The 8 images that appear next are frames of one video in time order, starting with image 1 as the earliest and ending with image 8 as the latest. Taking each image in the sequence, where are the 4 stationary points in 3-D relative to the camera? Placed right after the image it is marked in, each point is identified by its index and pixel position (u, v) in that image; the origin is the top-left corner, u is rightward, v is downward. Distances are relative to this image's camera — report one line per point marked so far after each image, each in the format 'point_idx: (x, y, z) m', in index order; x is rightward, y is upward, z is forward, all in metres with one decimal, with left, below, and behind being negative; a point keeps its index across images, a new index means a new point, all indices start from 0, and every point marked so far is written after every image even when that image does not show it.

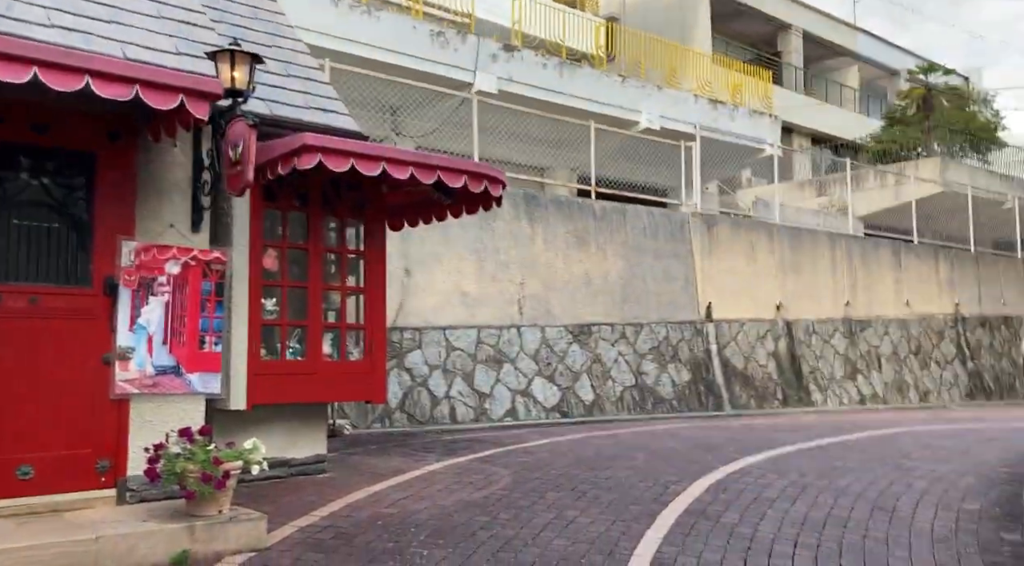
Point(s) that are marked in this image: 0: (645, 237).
0: (+2.3, +0.8, +14.2) m
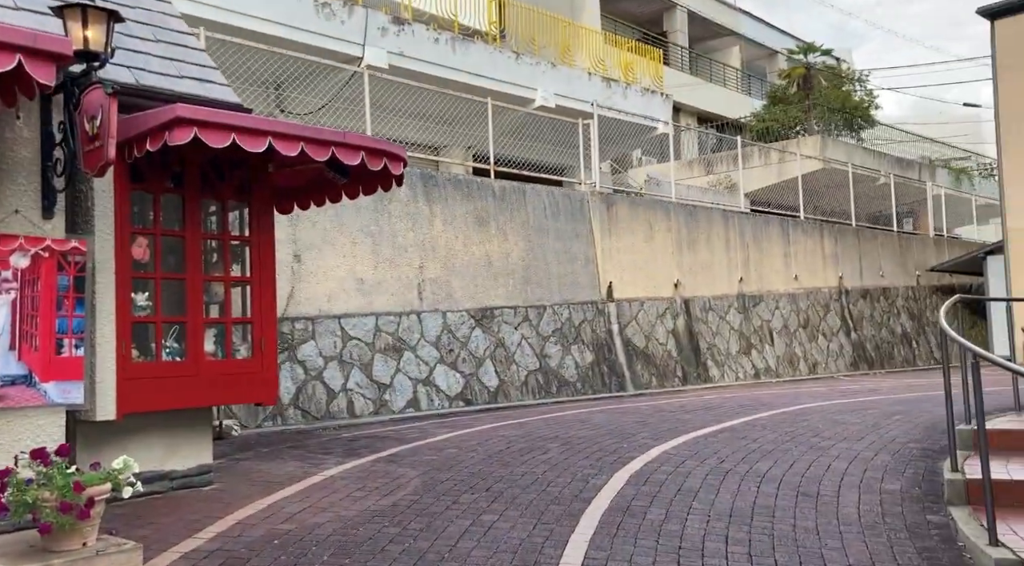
0: (+0.6, +1.1, +13.9) m
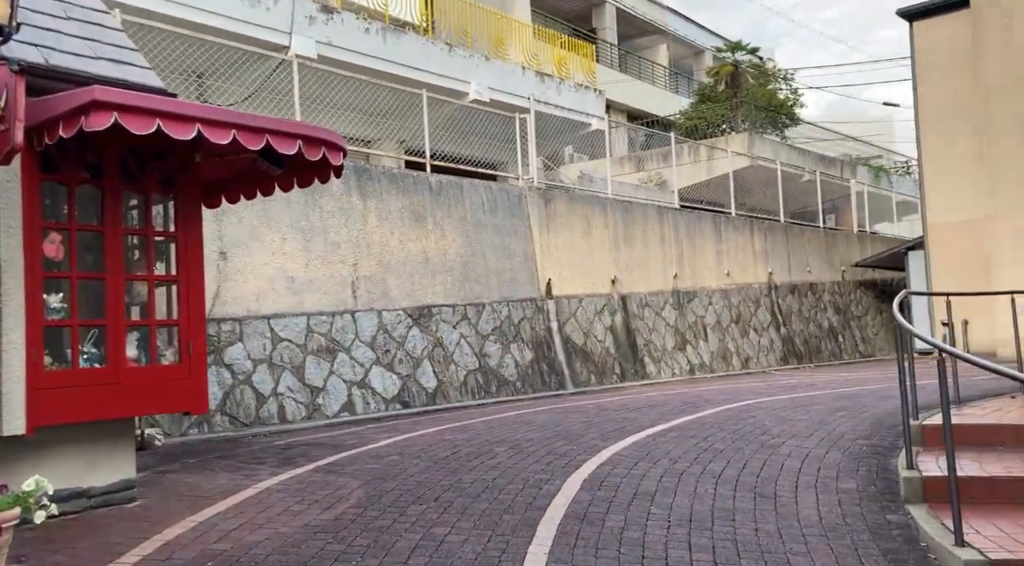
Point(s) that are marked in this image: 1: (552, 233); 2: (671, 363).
0: (-0.5, +1.2, +13.6) m
1: (+0.7, +0.9, +14.8) m
2: (+3.2, -1.6, +16.4) m
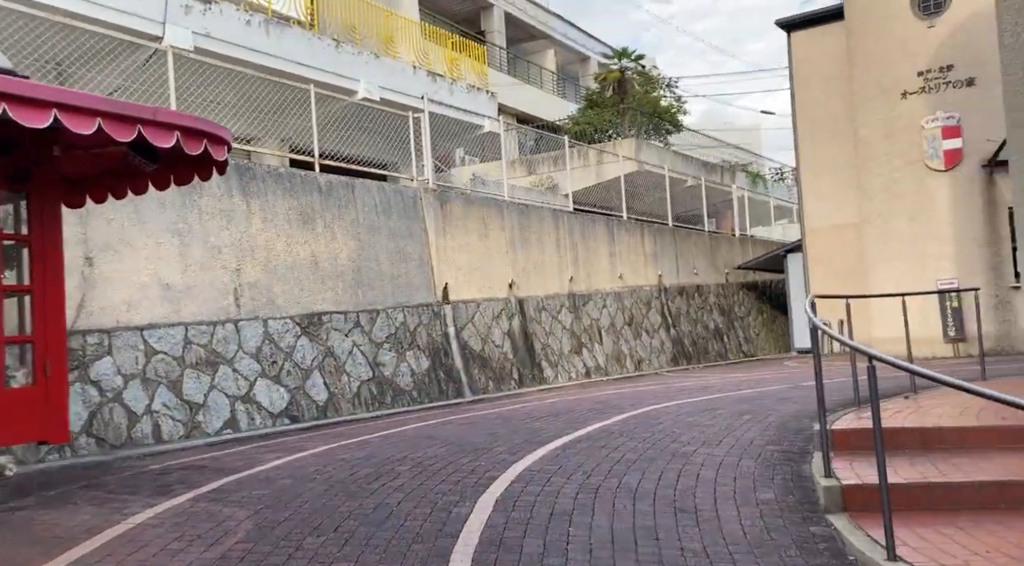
0: (-2.1, +1.1, +13.0) m
1: (-1.1, +0.8, +14.3) m
2: (+1.1, -1.7, +16.3) m
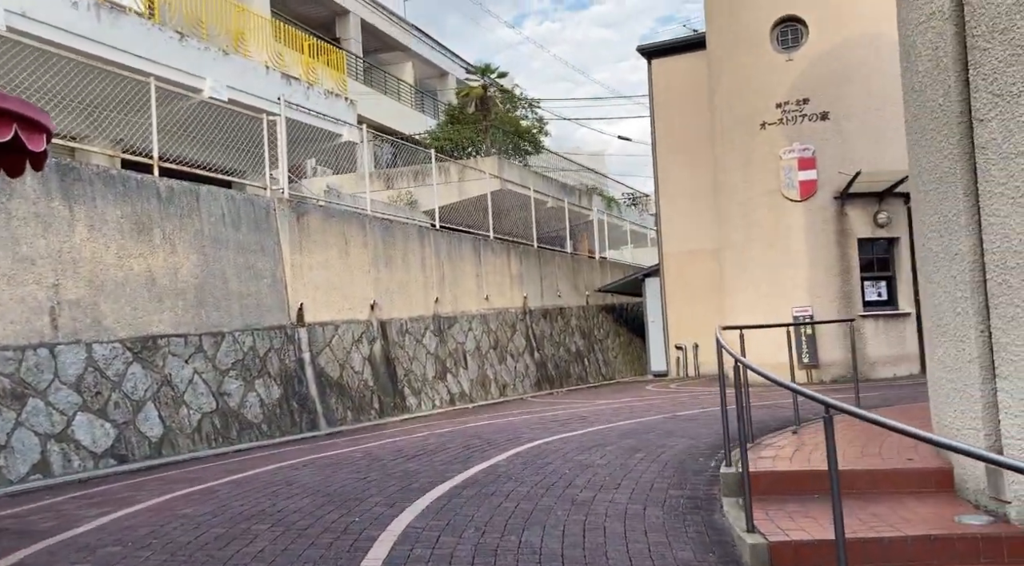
0: (-4.1, +0.8, +11.6) m
1: (-3.3, +0.5, +13.1) m
2: (-1.5, -2.1, +15.4) m
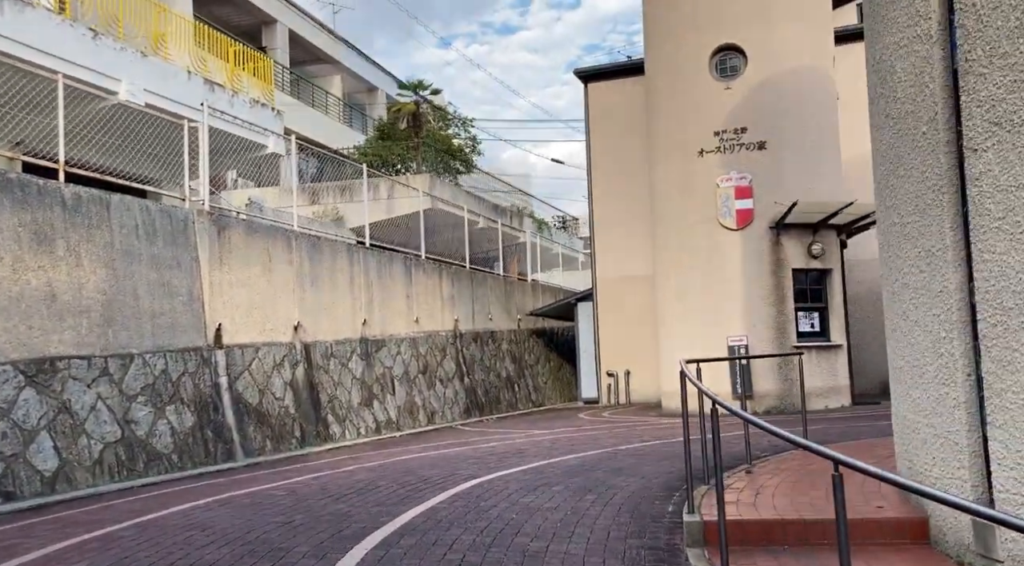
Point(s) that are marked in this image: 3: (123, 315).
0: (-4.9, +0.6, +10.7) m
1: (-4.3, +0.2, +12.3) m
2: (-2.8, -2.4, +14.6) m
3: (-4.9, -0.4, +10.4) m
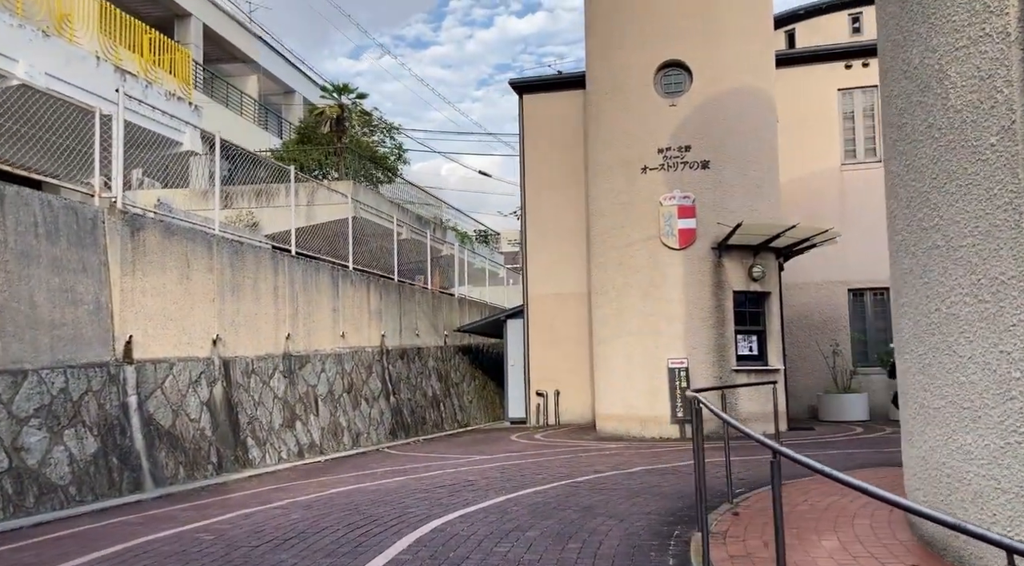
0: (-5.4, +0.5, +9.3) m
1: (-5.0, +0.1, +10.9) m
2: (-3.8, -2.6, +13.4) m
3: (-5.4, -0.5, +9.0) m
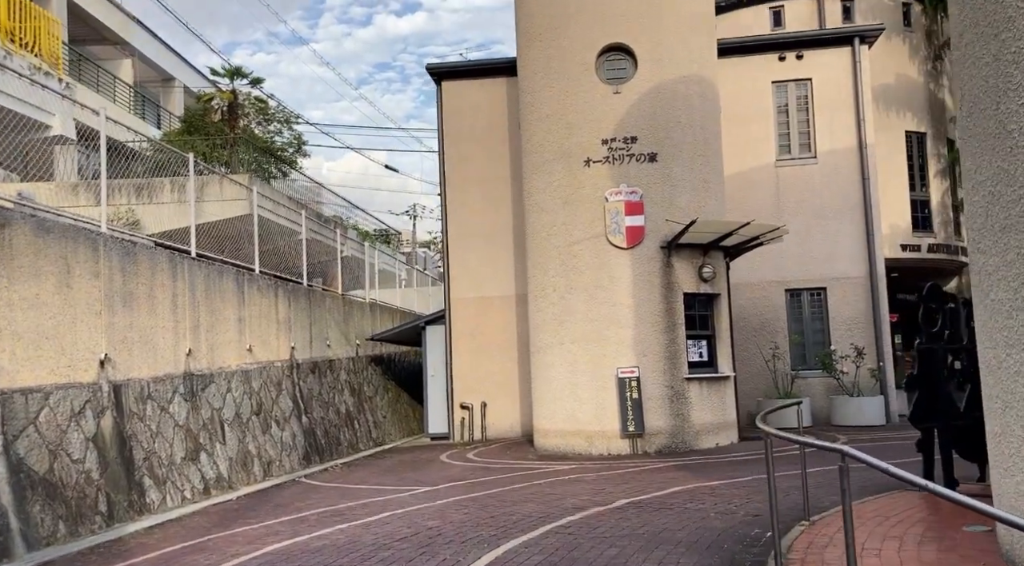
0: (-5.6, +0.4, +7.0) m
1: (-5.4, 0.0, +8.7) m
2: (-4.5, -2.7, +11.3) m
3: (-5.5, -0.6, +6.7) m
